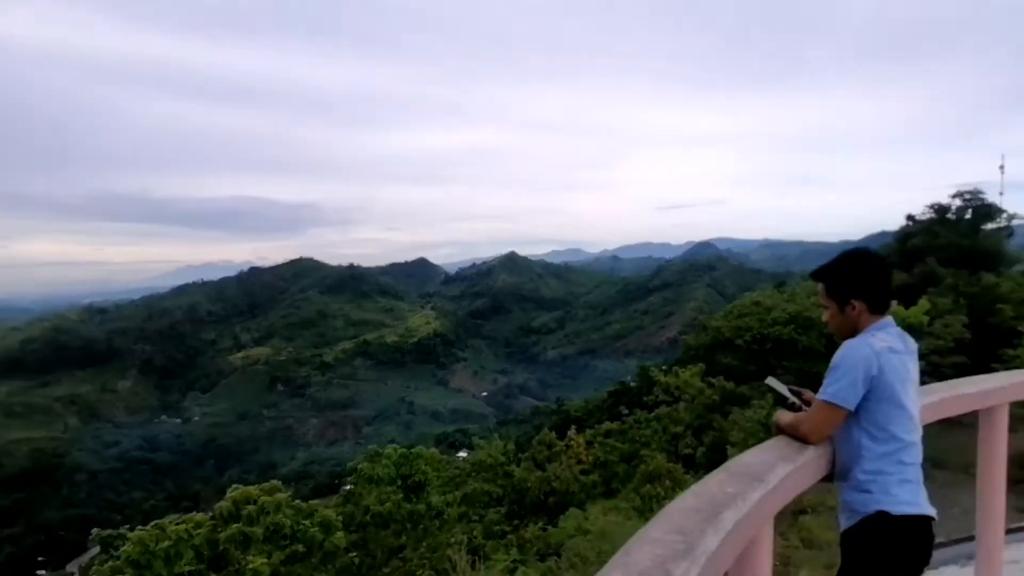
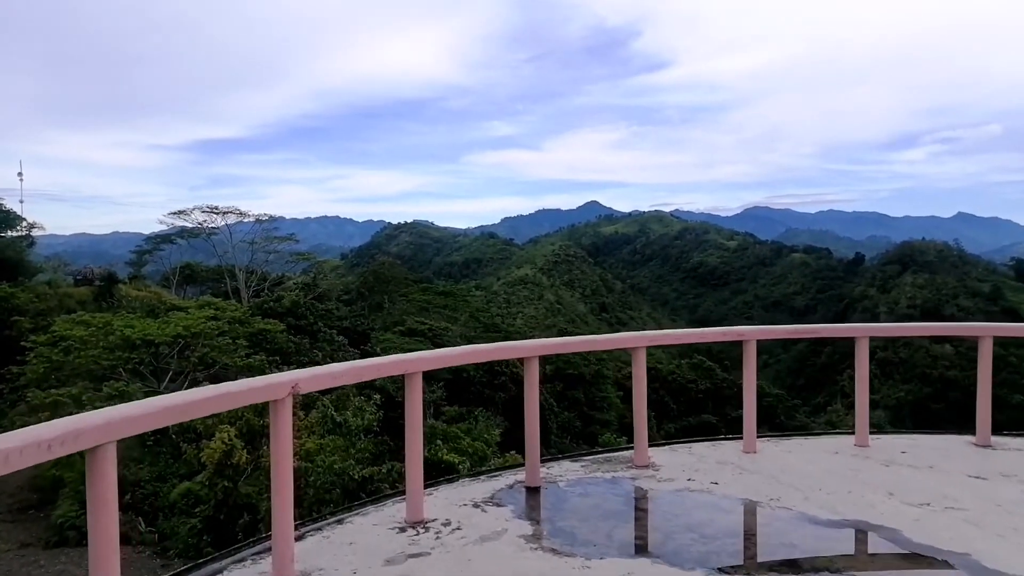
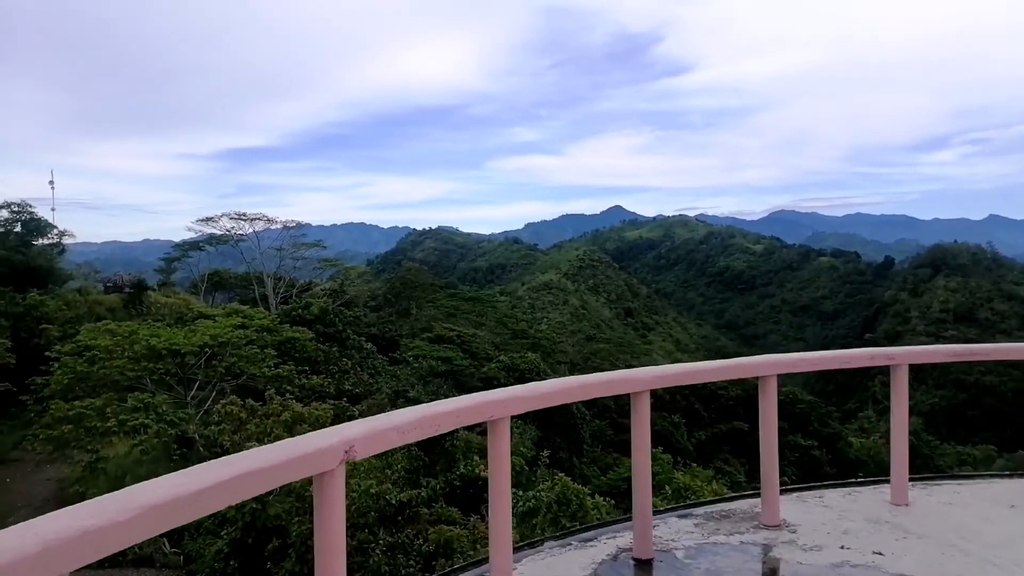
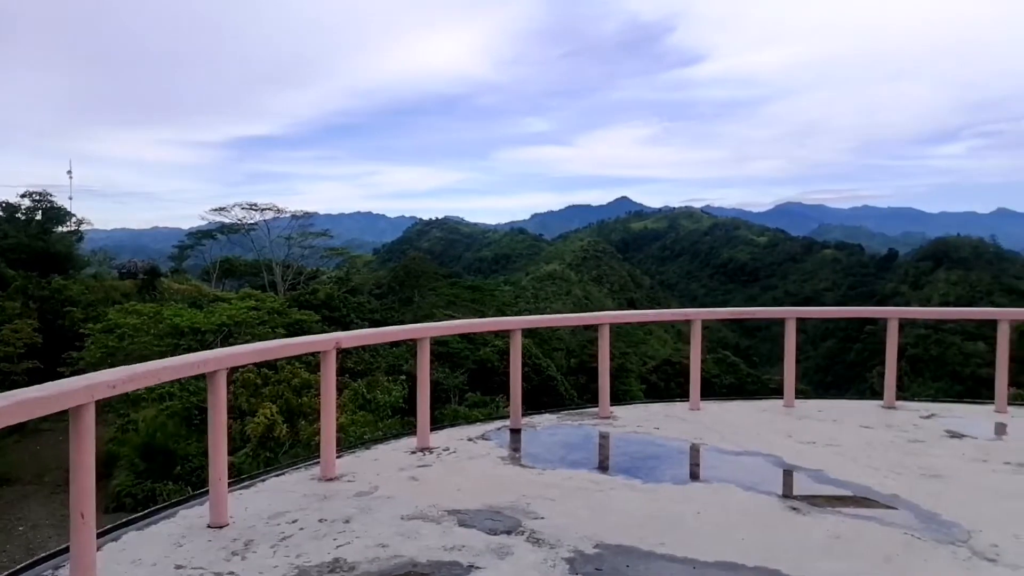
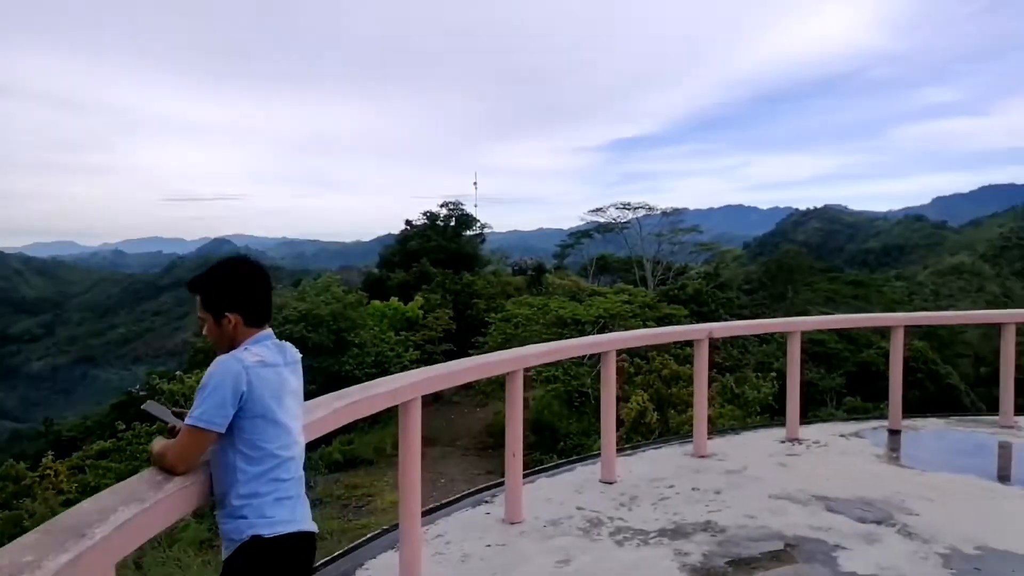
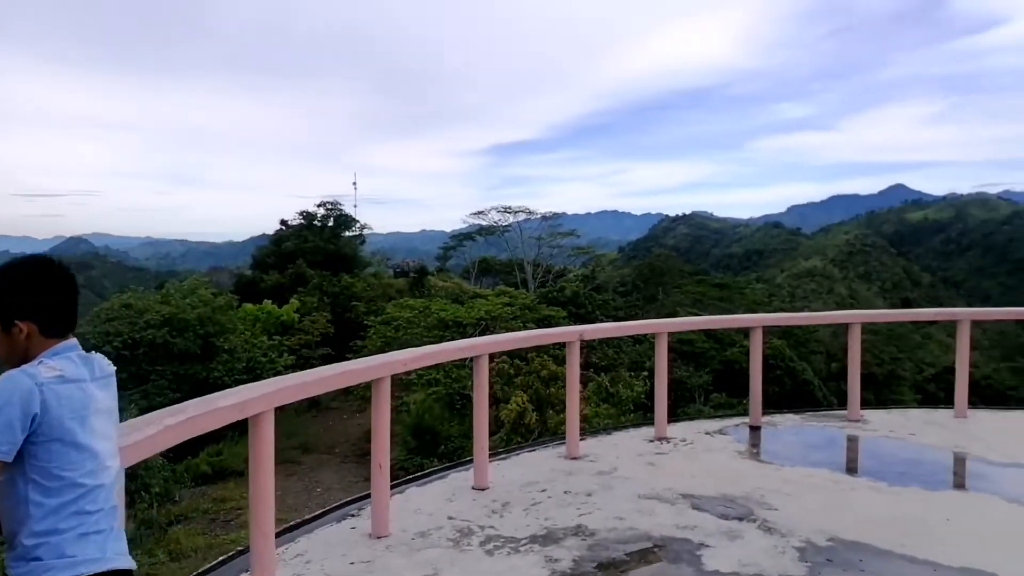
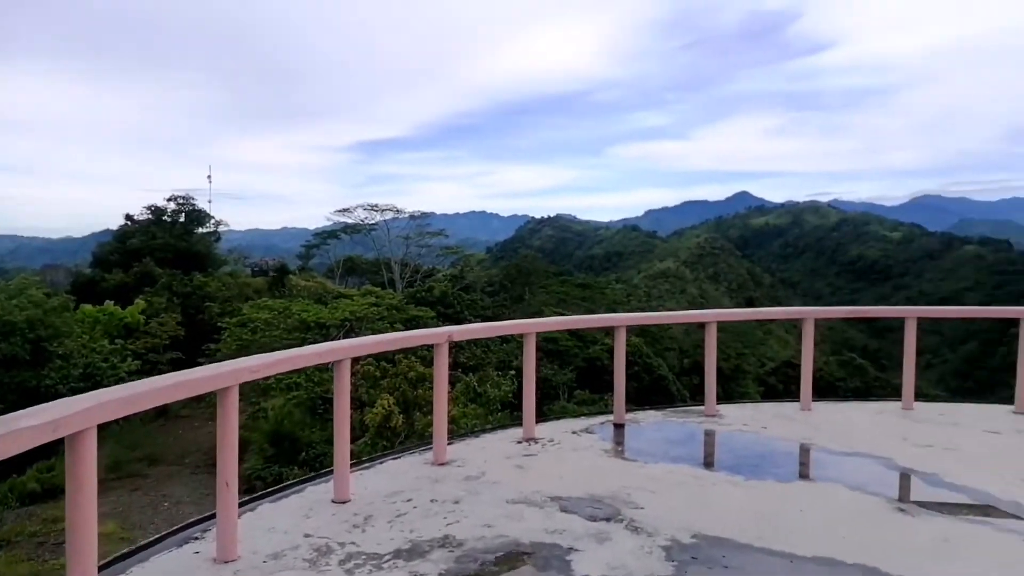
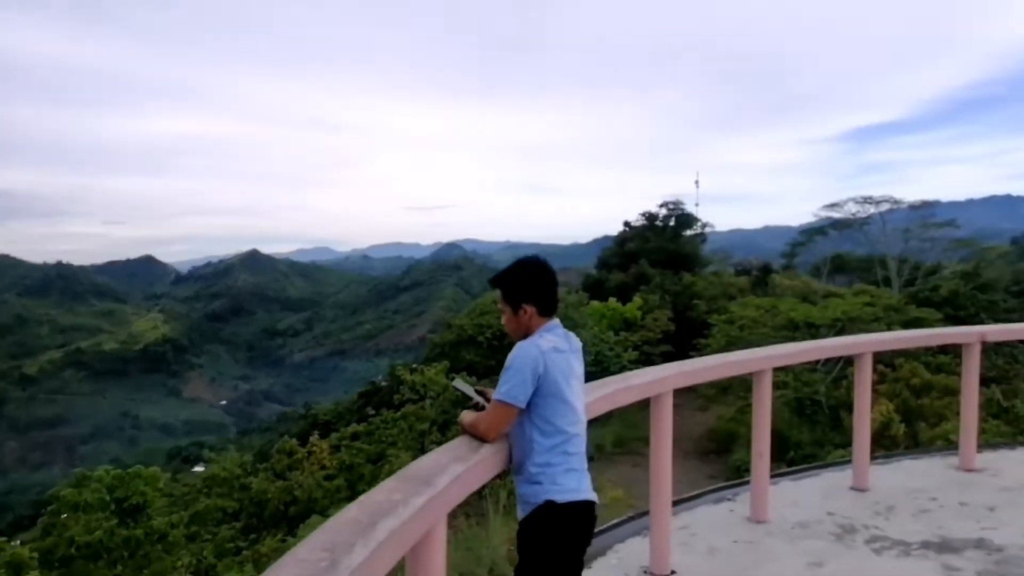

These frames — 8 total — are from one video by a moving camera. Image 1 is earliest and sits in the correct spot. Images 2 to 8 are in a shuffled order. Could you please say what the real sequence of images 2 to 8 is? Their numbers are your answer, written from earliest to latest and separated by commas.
8, 5, 6, 7, 4, 2, 3
